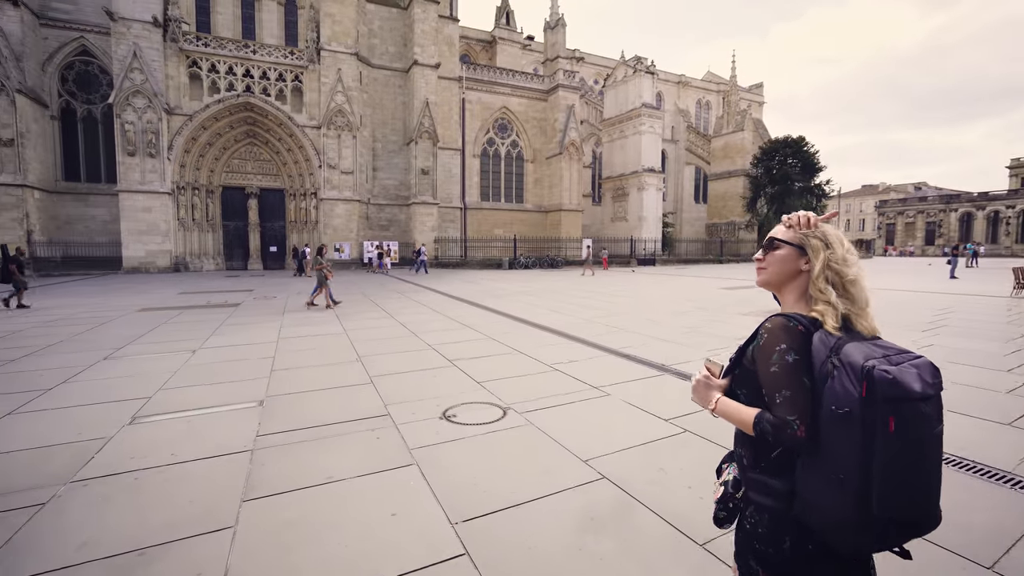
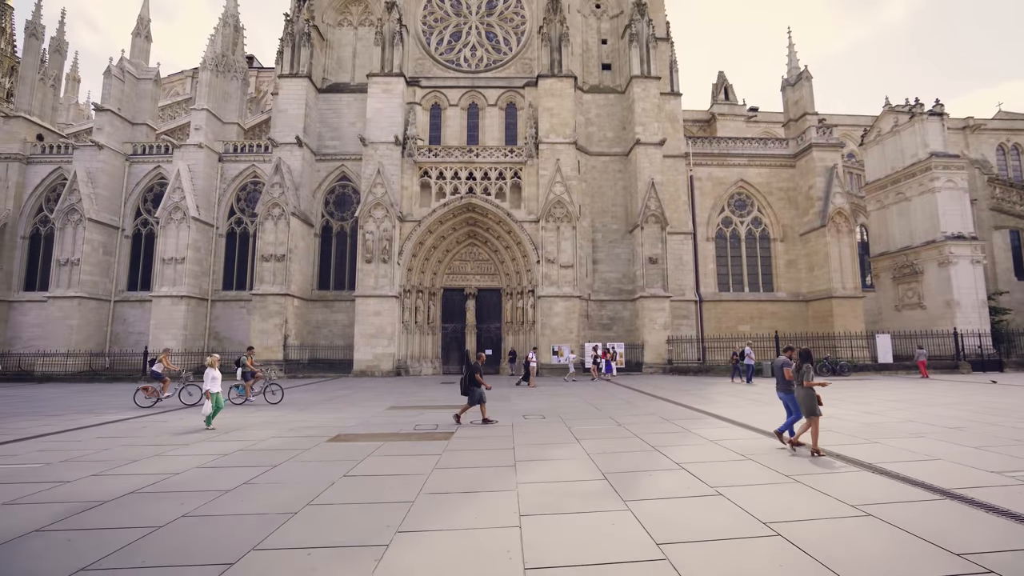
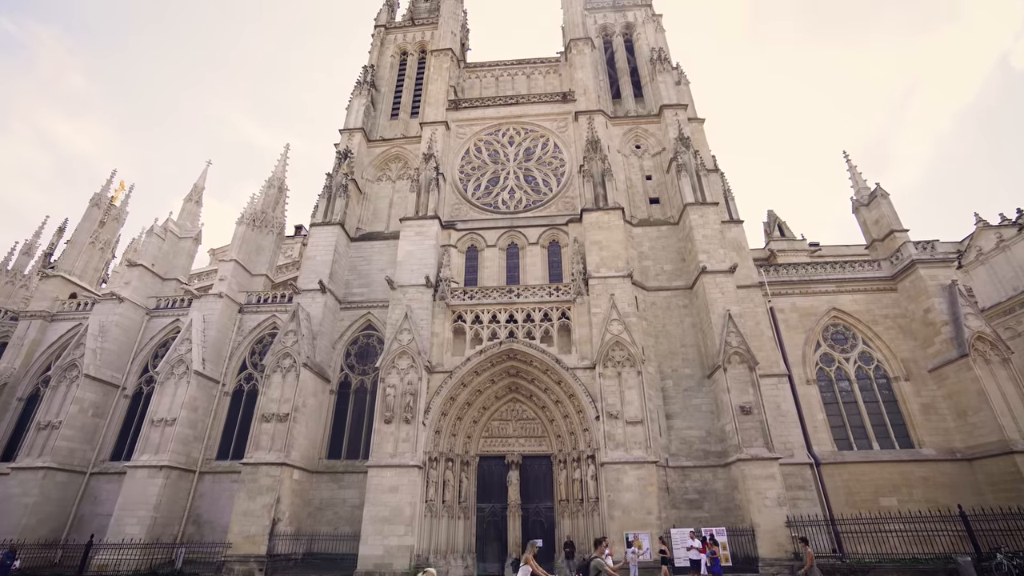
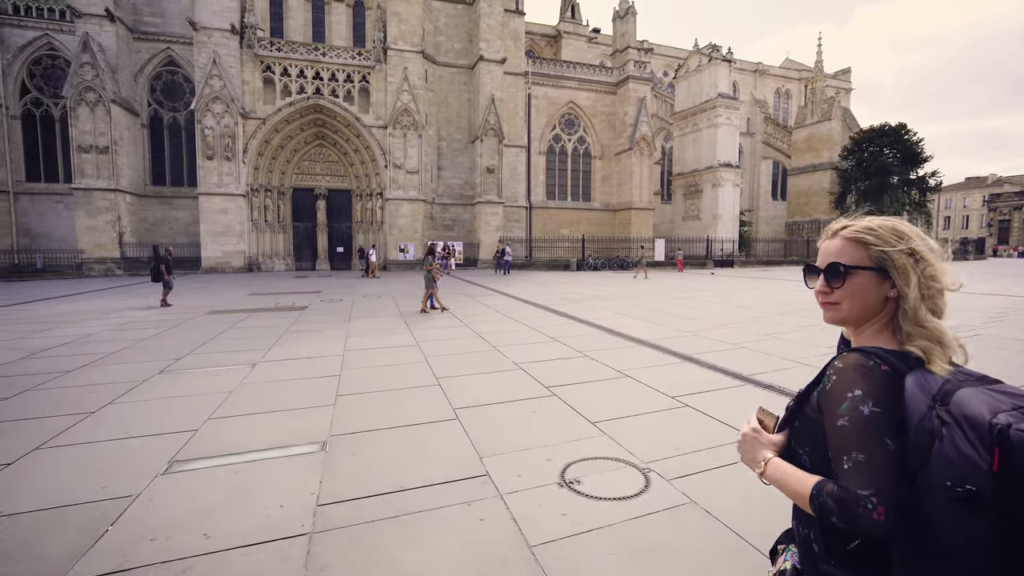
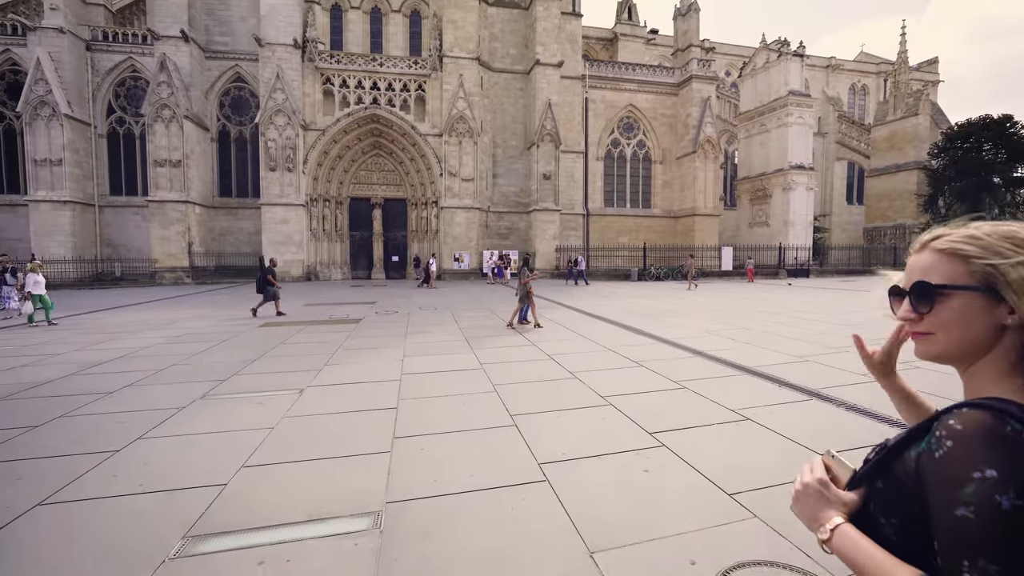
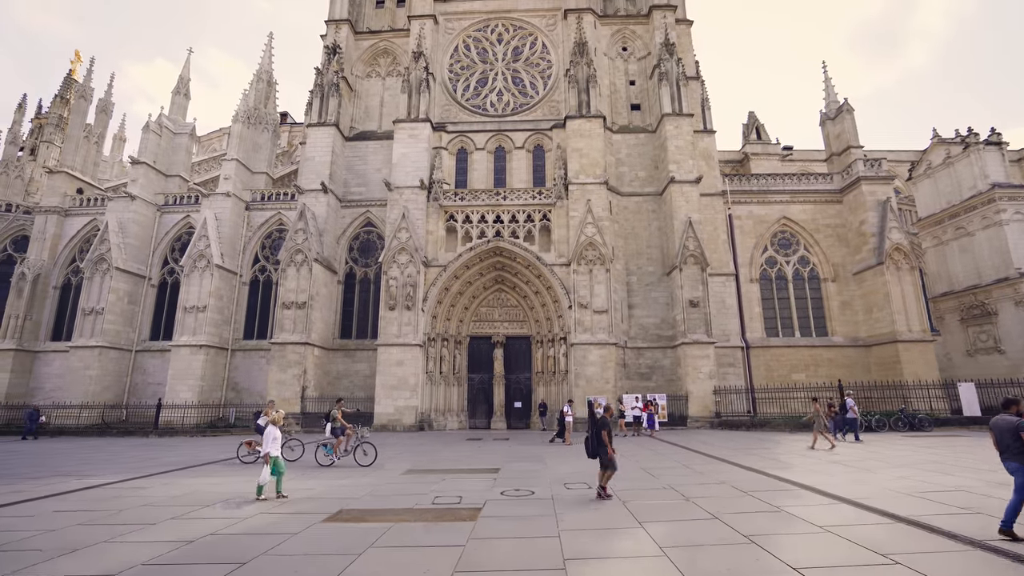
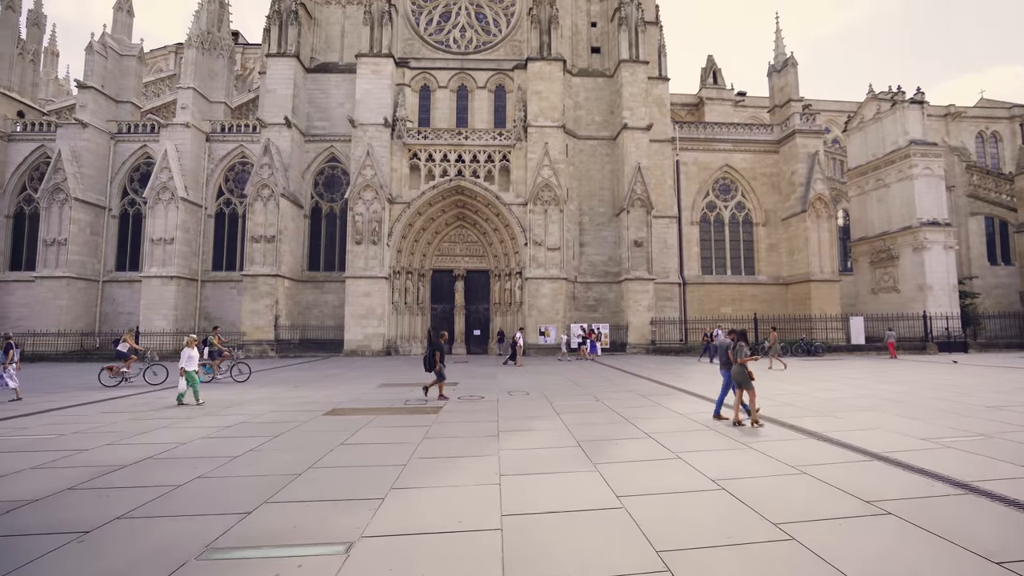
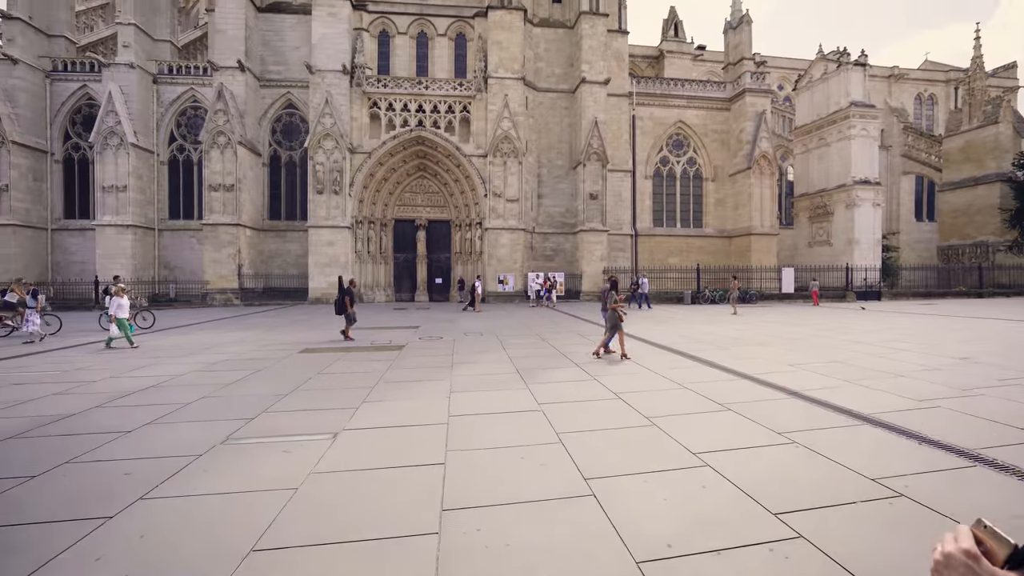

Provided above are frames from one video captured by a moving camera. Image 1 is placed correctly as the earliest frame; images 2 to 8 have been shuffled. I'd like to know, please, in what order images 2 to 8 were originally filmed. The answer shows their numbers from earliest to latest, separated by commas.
4, 5, 8, 7, 2, 6, 3
